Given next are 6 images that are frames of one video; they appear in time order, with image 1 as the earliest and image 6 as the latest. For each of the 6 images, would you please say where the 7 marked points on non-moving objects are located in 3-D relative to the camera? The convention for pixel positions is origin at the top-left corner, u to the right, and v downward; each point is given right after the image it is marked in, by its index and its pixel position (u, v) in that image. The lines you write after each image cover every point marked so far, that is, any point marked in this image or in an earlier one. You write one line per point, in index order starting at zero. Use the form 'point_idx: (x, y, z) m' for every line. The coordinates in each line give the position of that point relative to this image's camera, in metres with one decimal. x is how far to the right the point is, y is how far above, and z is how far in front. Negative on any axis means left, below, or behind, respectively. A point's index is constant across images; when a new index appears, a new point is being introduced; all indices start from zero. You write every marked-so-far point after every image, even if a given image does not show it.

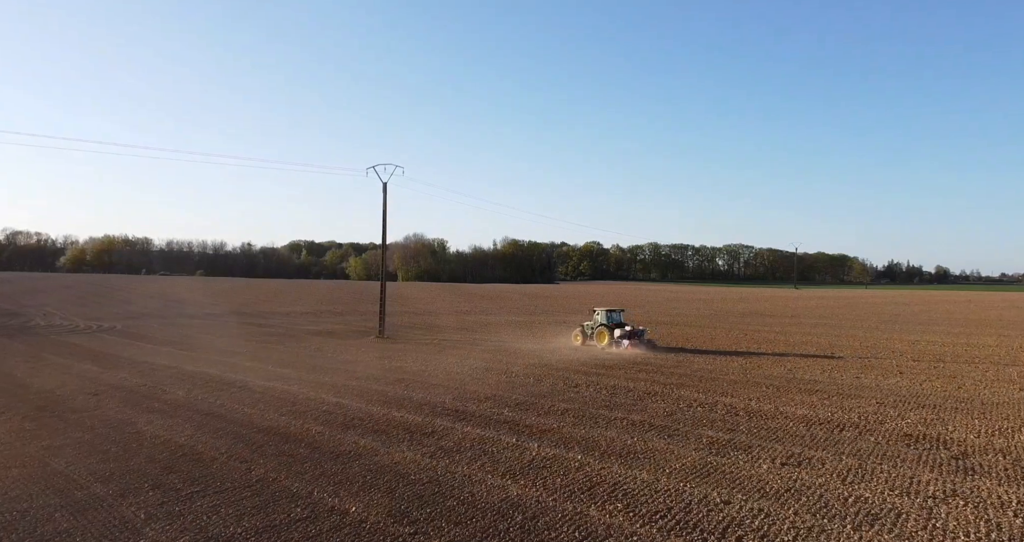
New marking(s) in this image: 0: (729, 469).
0: (+3.0, -2.8, +9.5) m
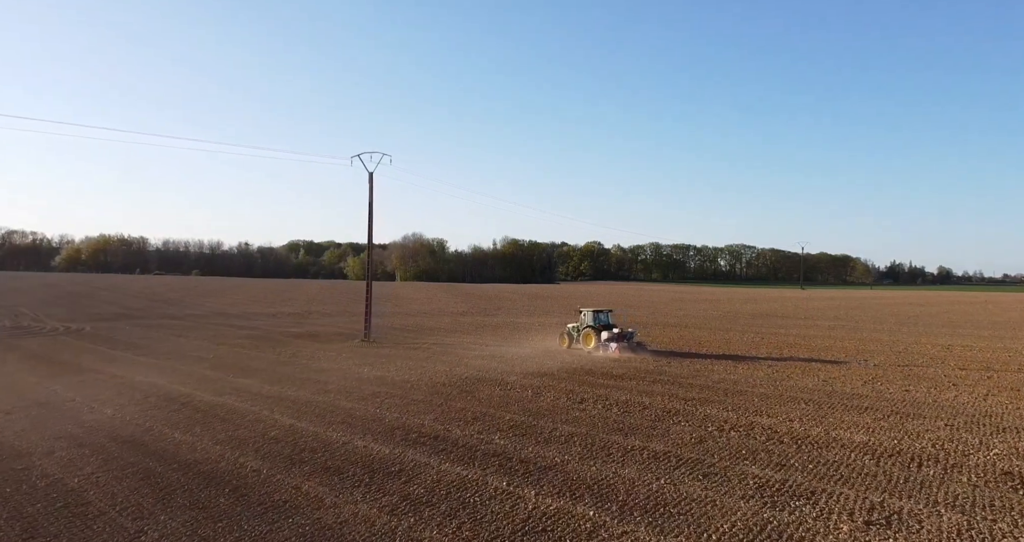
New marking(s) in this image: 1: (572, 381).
0: (+2.9, -2.7, +6.9) m
1: (+1.5, -2.8, +17.5) m
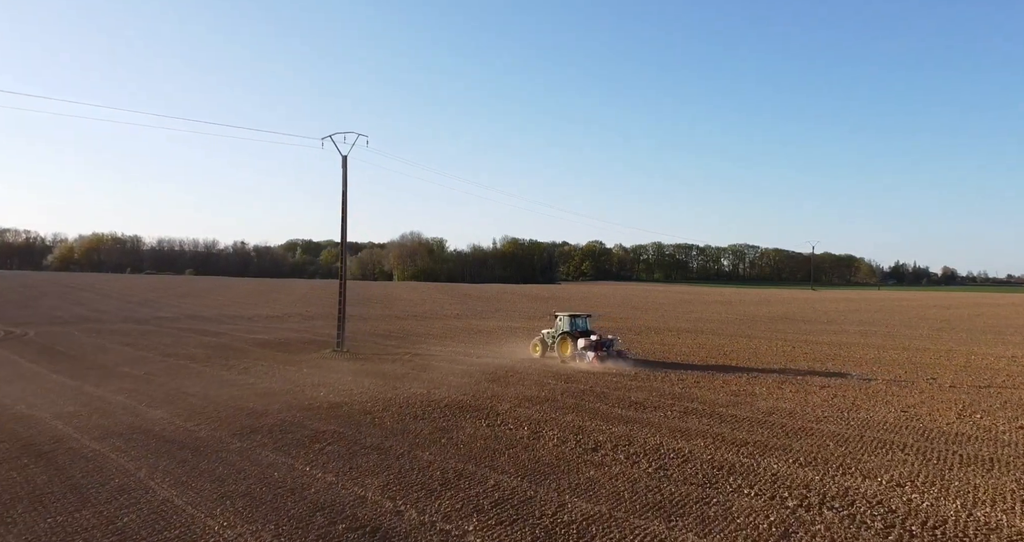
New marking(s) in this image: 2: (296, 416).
0: (+2.7, -2.7, +3.1) m
1: (+1.4, -2.8, +13.6) m
2: (-4.1, -2.7, +12.9) m
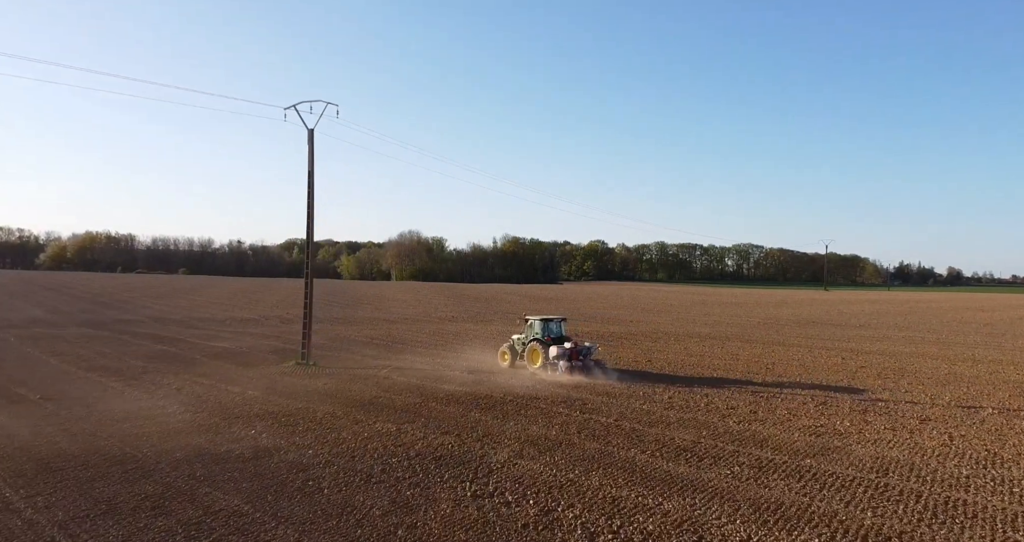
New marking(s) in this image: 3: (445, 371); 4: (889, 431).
0: (+2.7, -2.6, -1.1) m
1: (+1.3, -2.7, +9.4) m
2: (-4.1, -2.6, +8.8) m
3: (-1.9, -2.9, +19.6) m
4: (+6.5, -2.8, +11.9) m
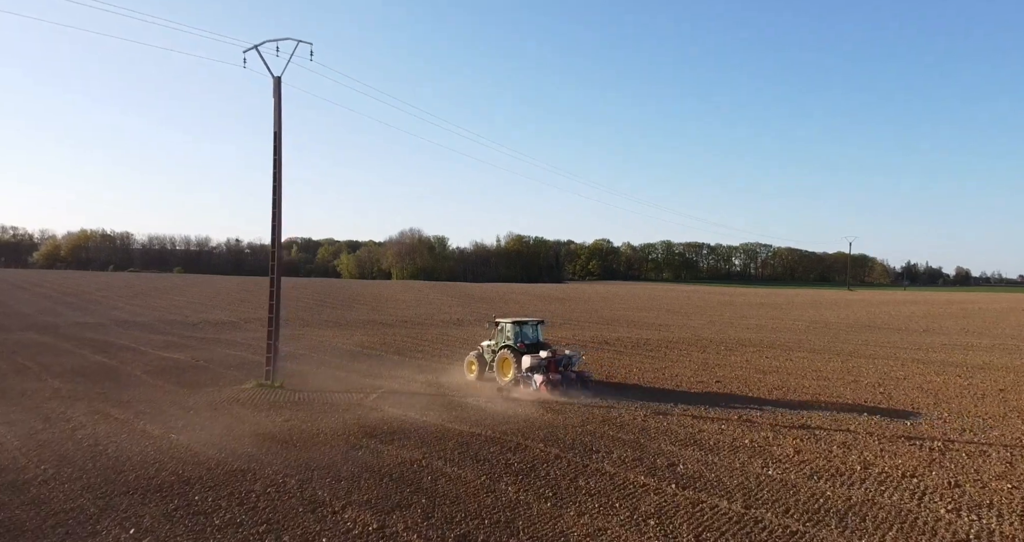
0: (+3.3, -2.4, -6.0) m
1: (+2.0, -2.5, +4.5) m
2: (-3.4, -2.5, +3.9) m
3: (-1.2, -2.7, +14.7) m
4: (+7.2, -2.6, +6.9) m
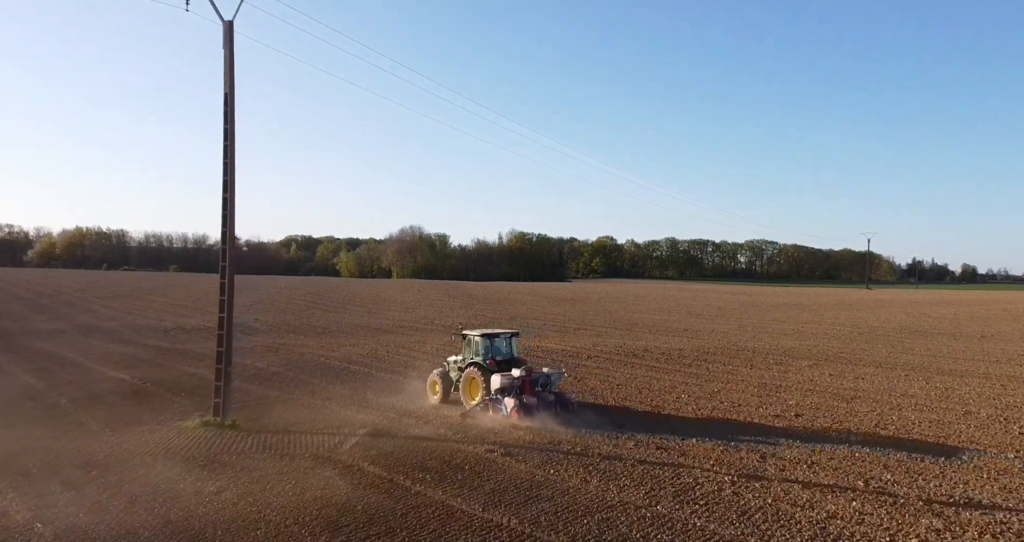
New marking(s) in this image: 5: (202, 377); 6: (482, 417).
0: (+3.7, -2.5, -9.7) m
1: (+2.4, -2.6, +0.8) m
2: (-3.1, -2.6, +0.2) m
3: (-0.8, -2.8, +11.0) m
4: (+7.6, -2.7, +3.2) m
5: (-7.7, -2.7, +17.1) m
6: (+0.1, -3.0, +13.0) m
